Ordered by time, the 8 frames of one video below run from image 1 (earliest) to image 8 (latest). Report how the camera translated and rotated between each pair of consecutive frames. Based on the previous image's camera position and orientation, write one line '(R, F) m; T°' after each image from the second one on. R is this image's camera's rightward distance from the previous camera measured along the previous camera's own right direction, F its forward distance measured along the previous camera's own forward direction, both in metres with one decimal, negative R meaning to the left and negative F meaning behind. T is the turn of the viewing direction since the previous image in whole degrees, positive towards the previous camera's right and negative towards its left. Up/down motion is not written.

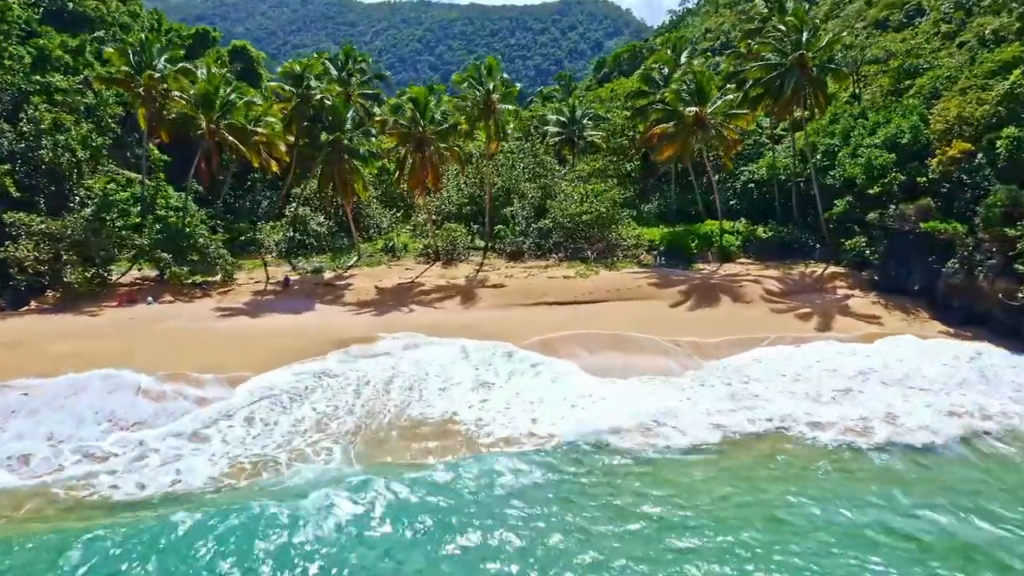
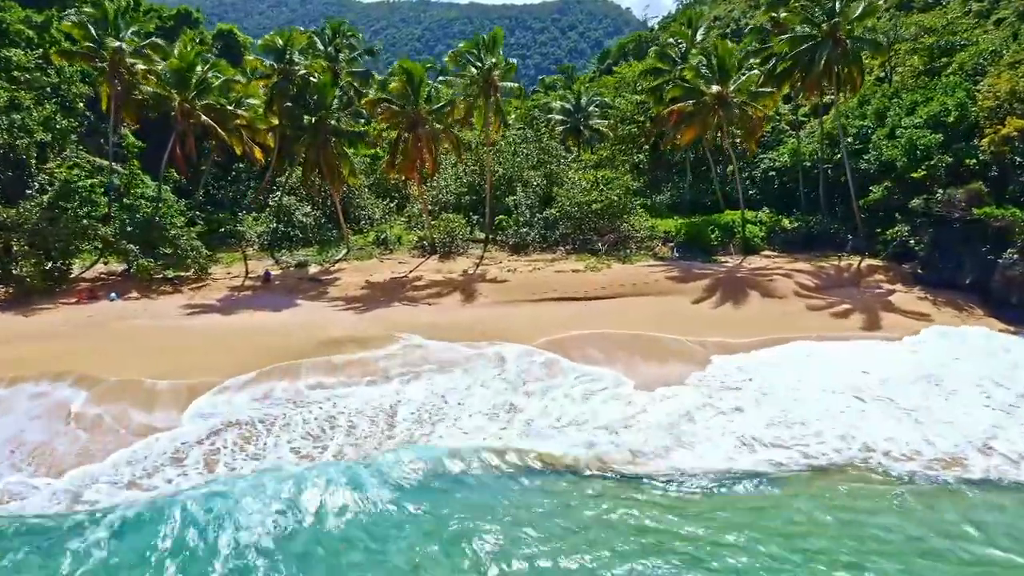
(-0.1, +2.4) m; 0°
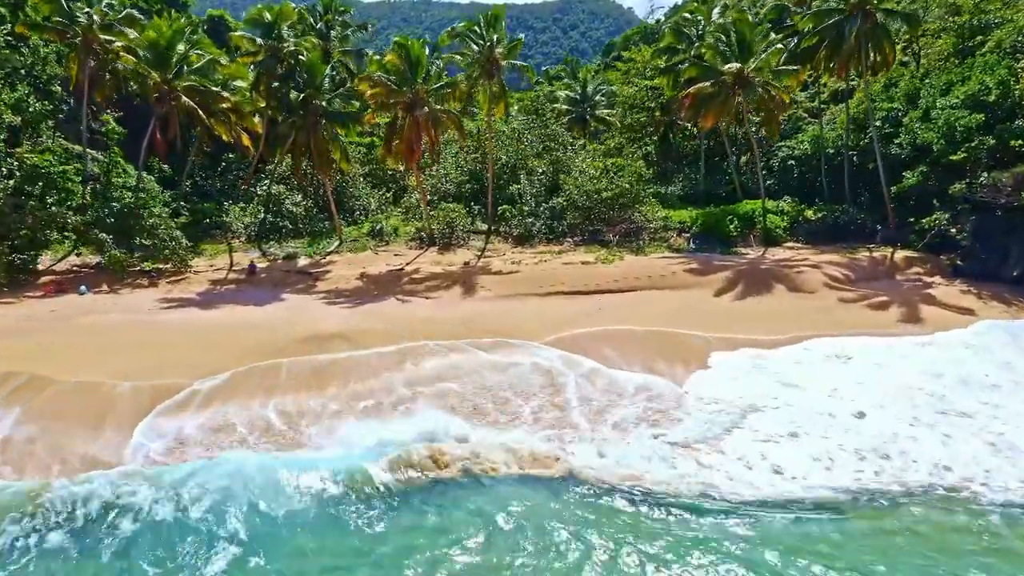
(-0.1, +1.8) m; 0°
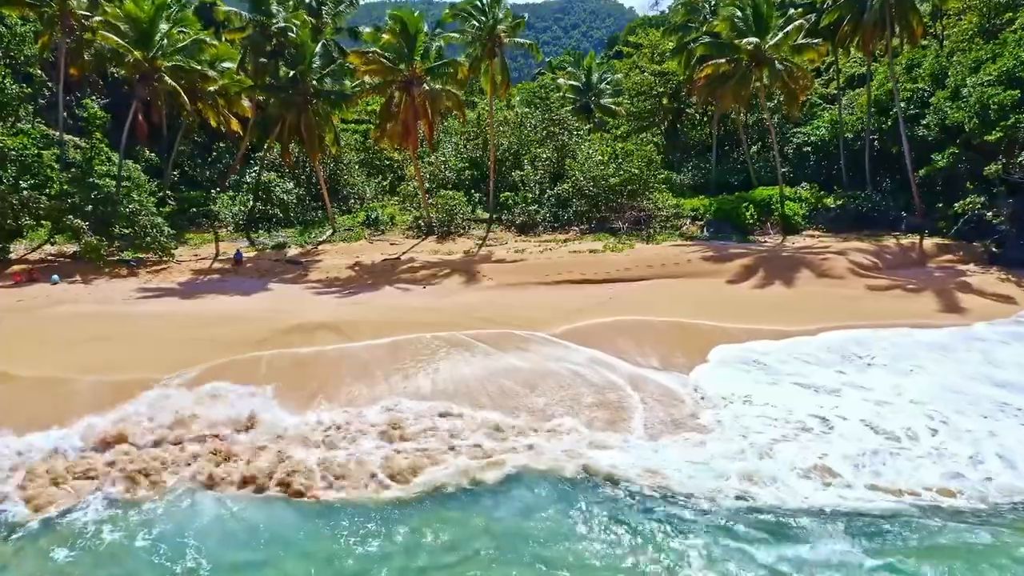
(0.0, +1.4) m; 0°
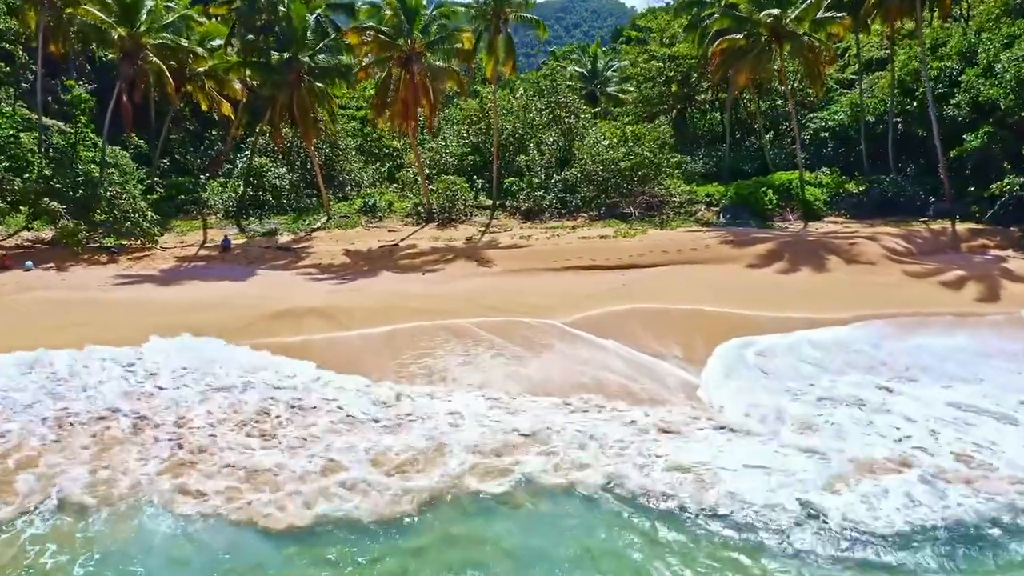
(-0.1, +1.2) m; 0°
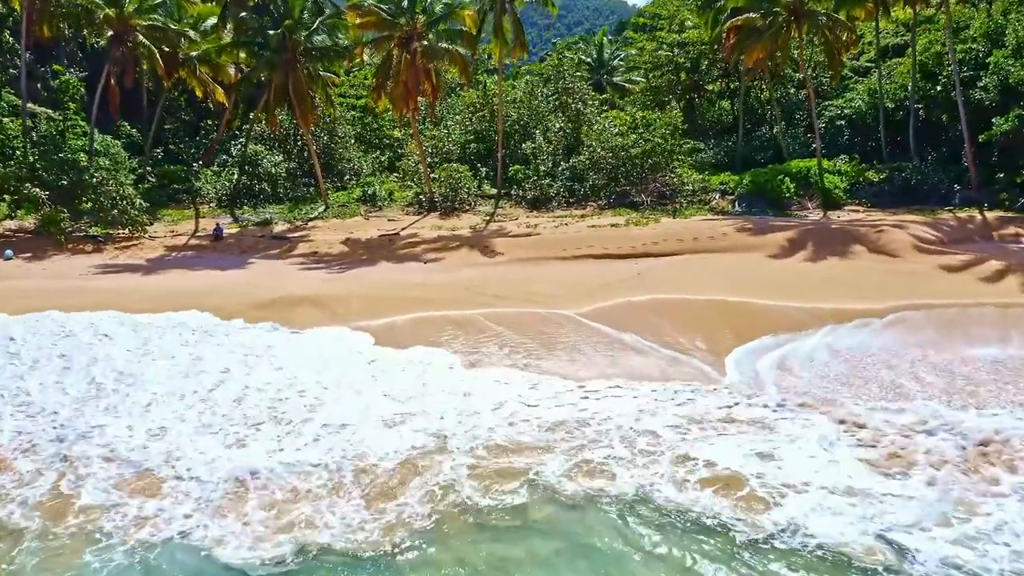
(-0.1, +0.9) m; 0°
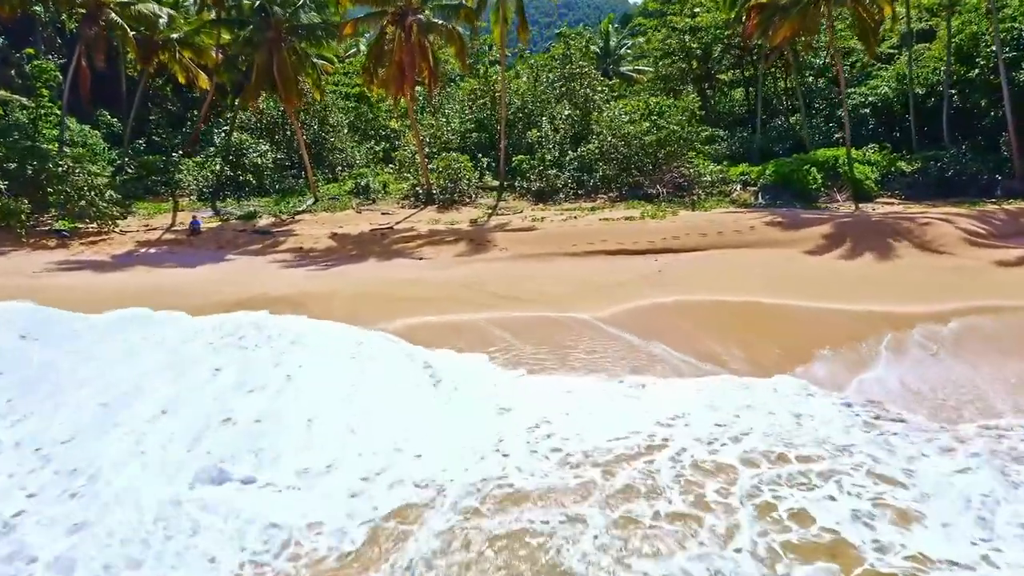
(-0.1, +1.6) m; 0°
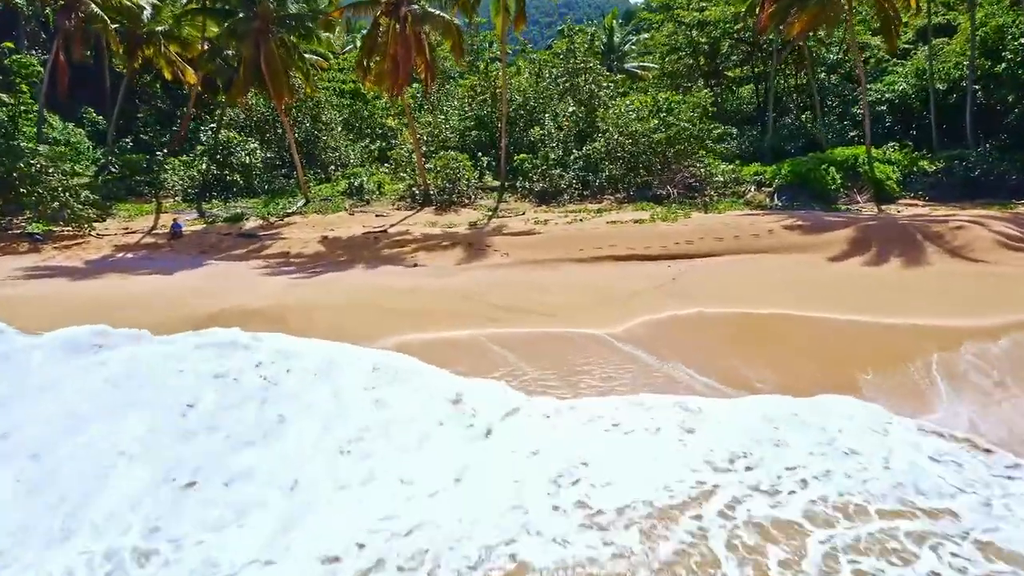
(0.0, +1.0) m; 0°
